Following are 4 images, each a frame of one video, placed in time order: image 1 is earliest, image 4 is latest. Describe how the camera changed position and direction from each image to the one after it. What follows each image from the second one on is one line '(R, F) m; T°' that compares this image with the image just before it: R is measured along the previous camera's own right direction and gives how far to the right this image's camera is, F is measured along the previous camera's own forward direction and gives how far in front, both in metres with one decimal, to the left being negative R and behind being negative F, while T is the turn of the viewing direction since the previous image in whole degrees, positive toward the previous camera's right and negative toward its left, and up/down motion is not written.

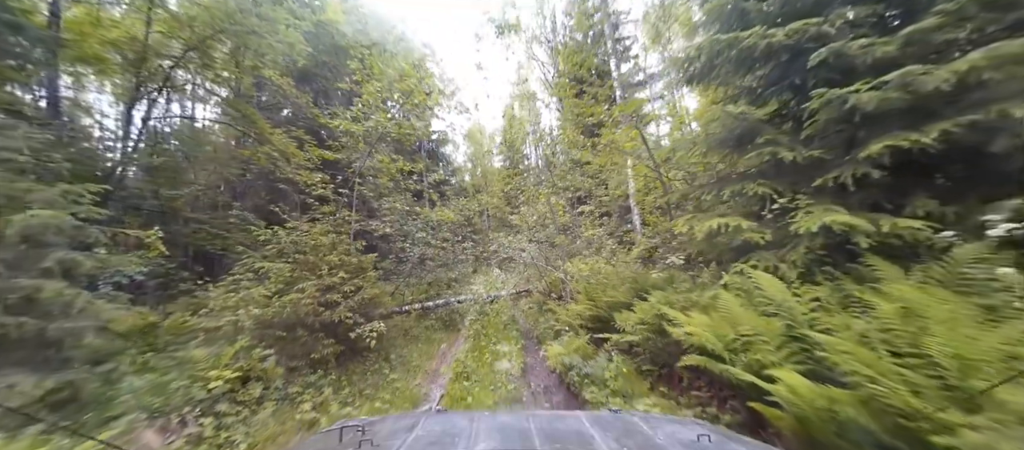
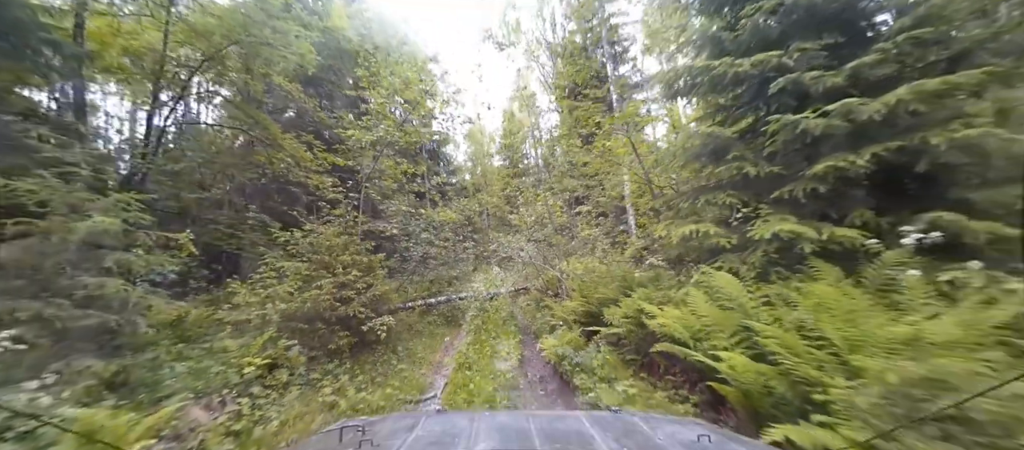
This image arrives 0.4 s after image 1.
(0.0, -0.4) m; 0°
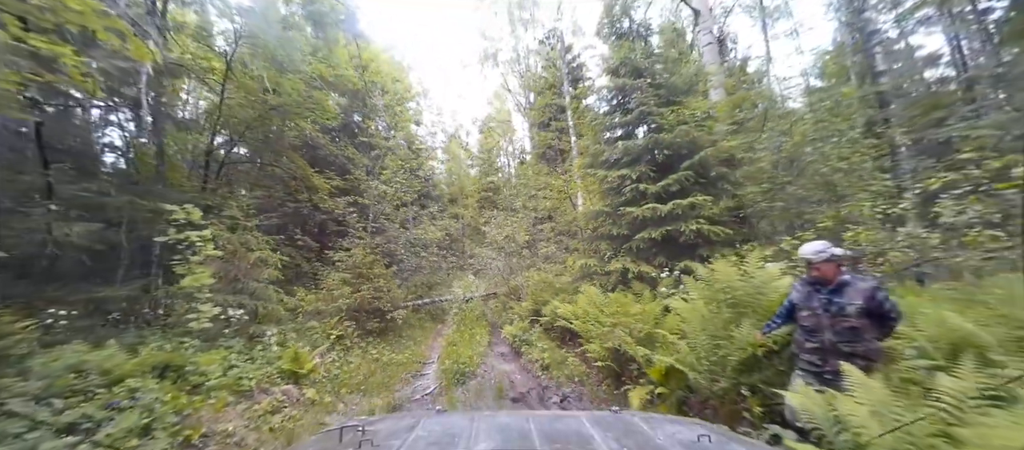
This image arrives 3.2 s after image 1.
(-0.1, -3.0) m; +5°
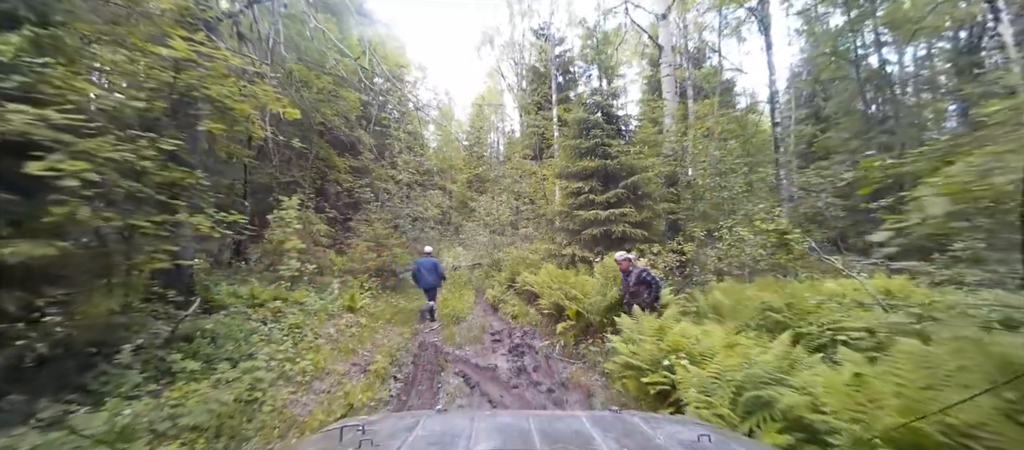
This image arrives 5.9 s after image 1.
(-0.1, -2.7) m; +3°
